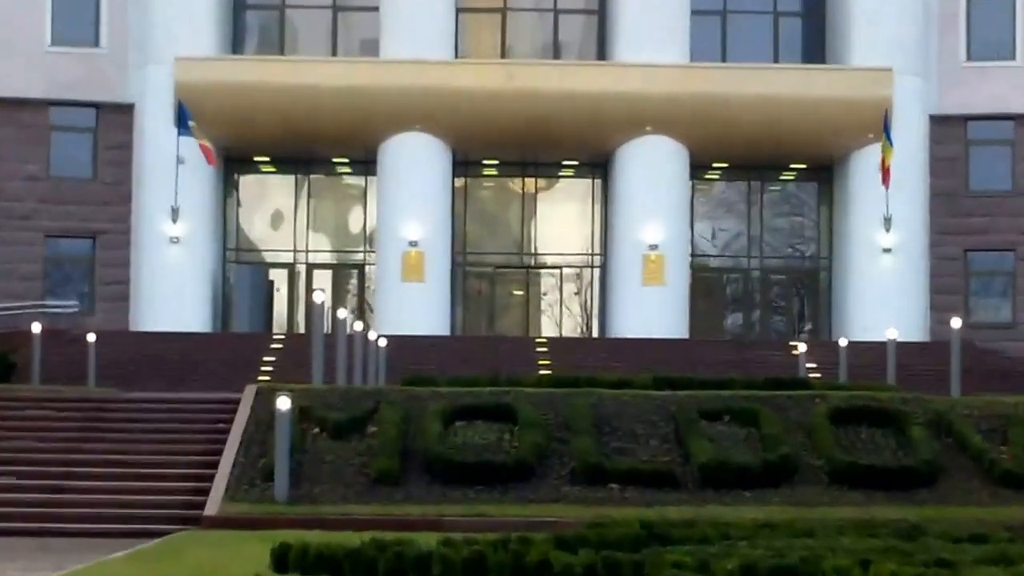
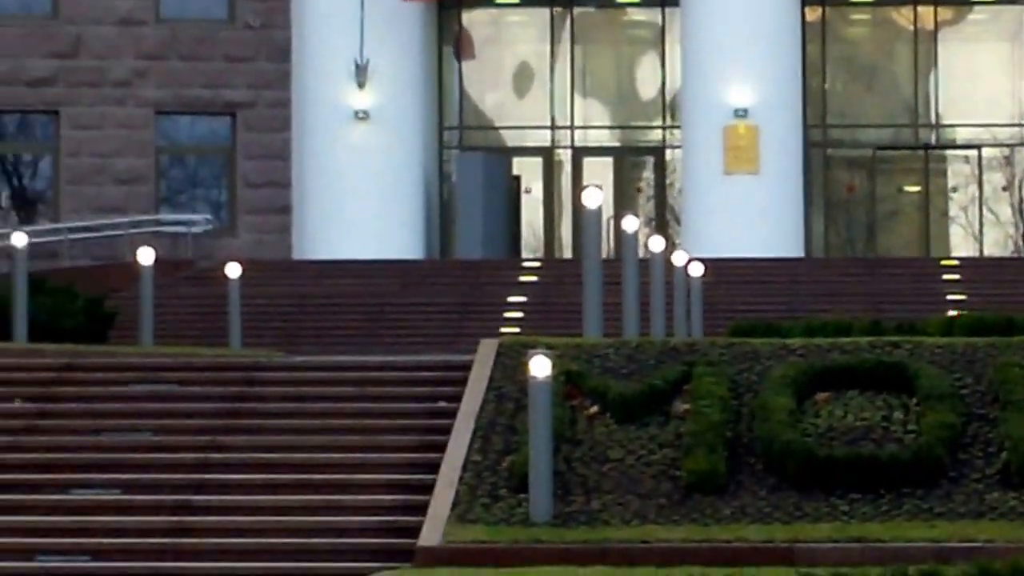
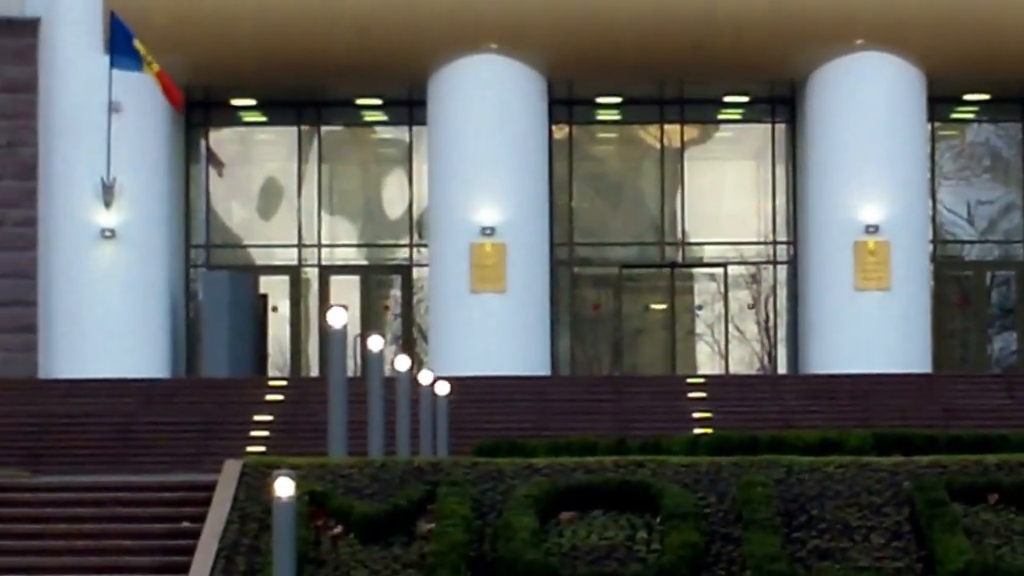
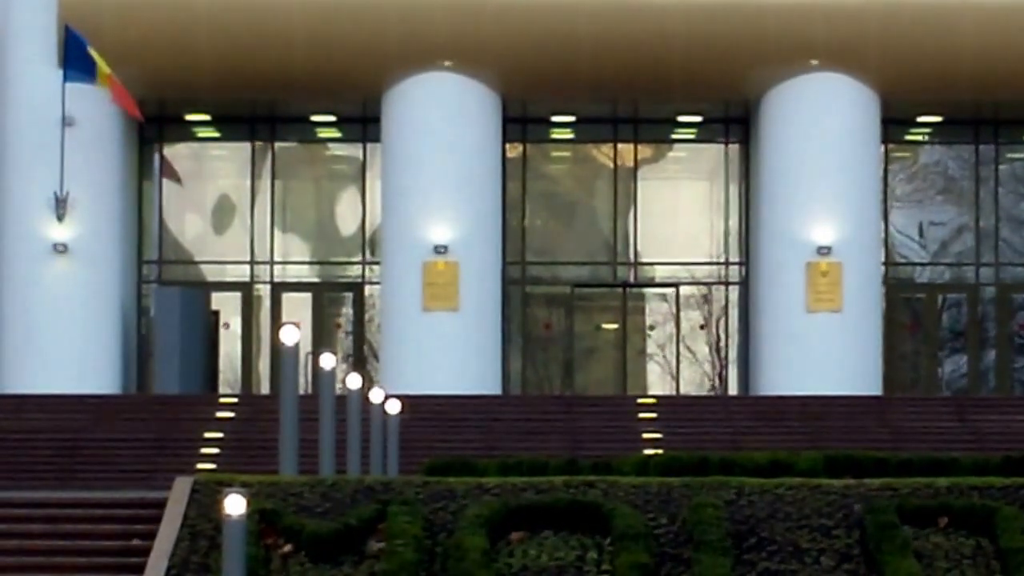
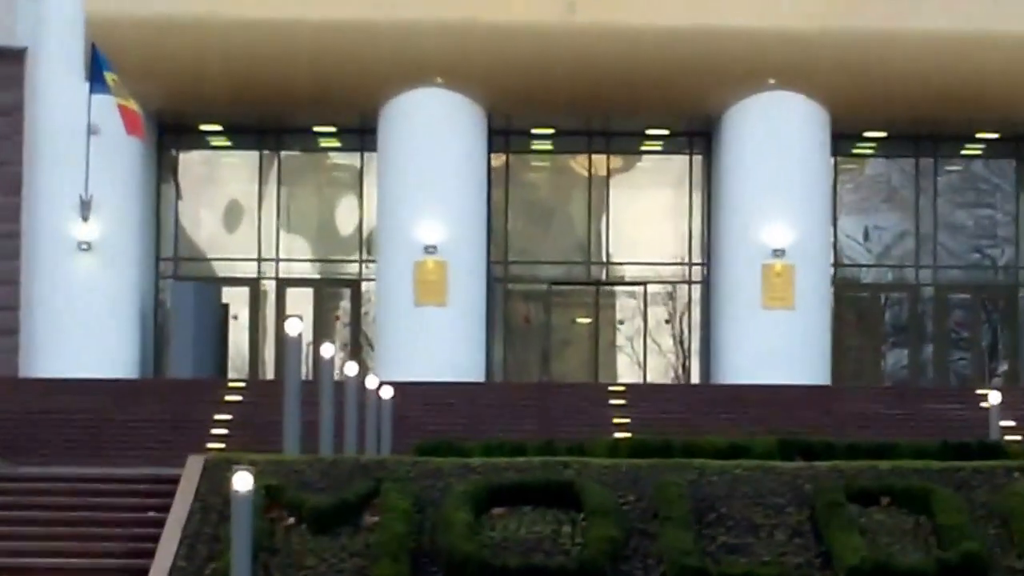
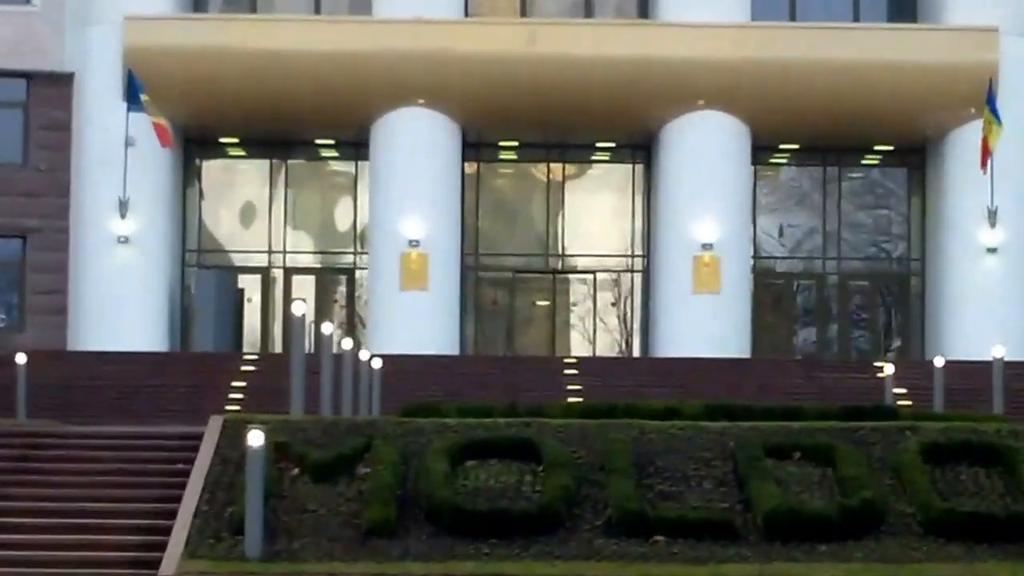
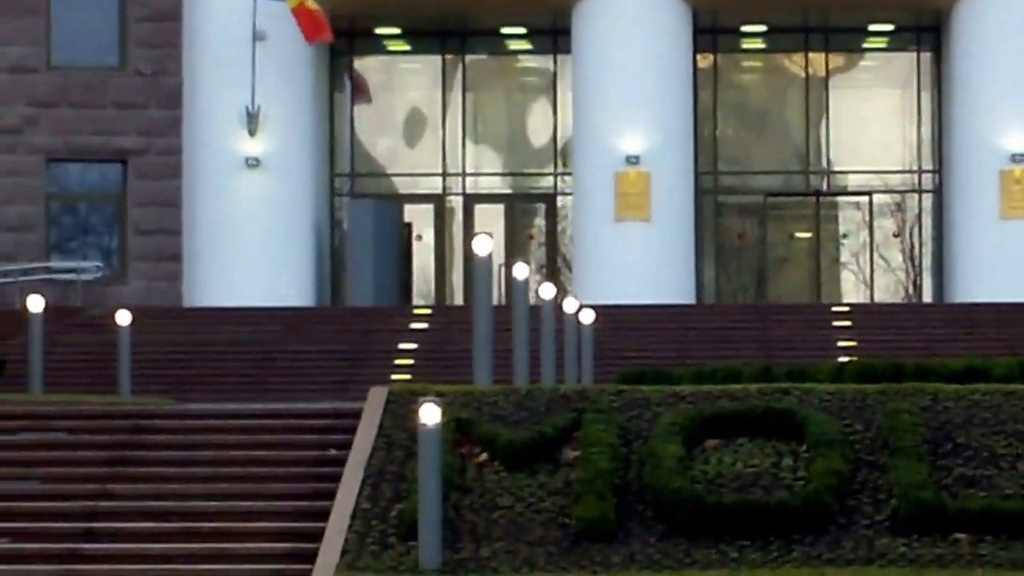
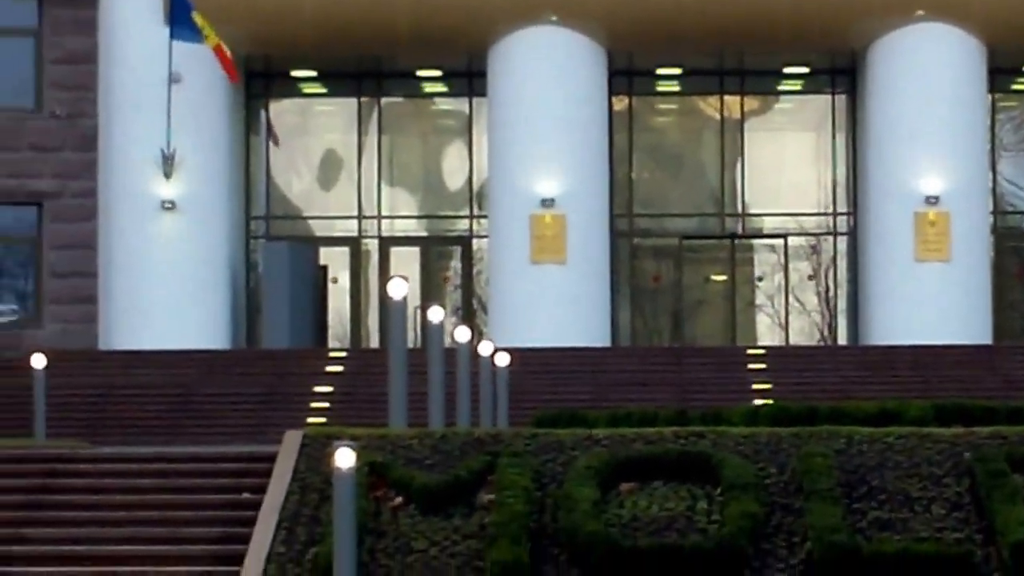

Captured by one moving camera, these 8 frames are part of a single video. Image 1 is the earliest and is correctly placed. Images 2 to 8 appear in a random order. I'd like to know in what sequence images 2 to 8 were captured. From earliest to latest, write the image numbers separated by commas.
6, 5, 4, 3, 8, 7, 2
